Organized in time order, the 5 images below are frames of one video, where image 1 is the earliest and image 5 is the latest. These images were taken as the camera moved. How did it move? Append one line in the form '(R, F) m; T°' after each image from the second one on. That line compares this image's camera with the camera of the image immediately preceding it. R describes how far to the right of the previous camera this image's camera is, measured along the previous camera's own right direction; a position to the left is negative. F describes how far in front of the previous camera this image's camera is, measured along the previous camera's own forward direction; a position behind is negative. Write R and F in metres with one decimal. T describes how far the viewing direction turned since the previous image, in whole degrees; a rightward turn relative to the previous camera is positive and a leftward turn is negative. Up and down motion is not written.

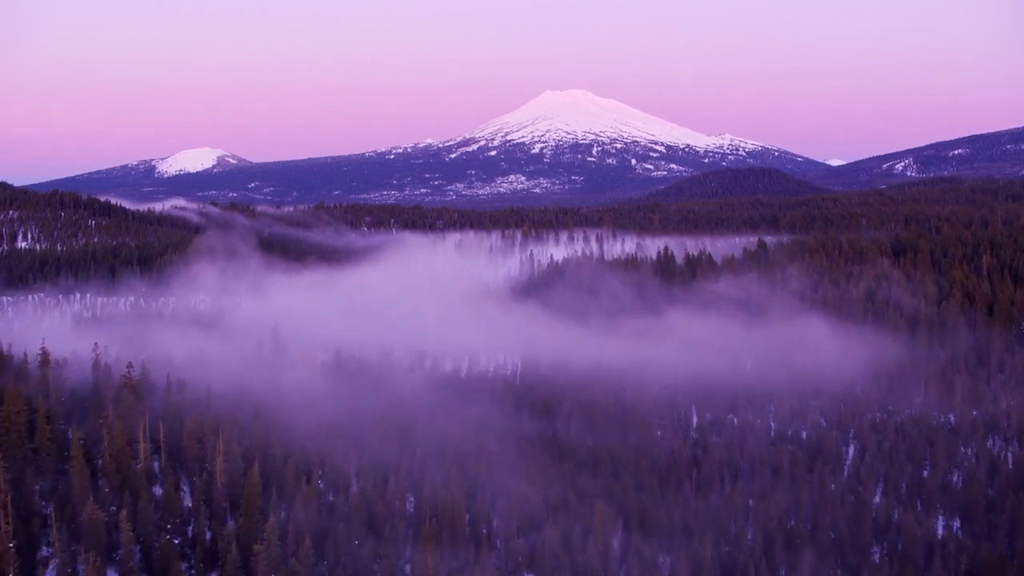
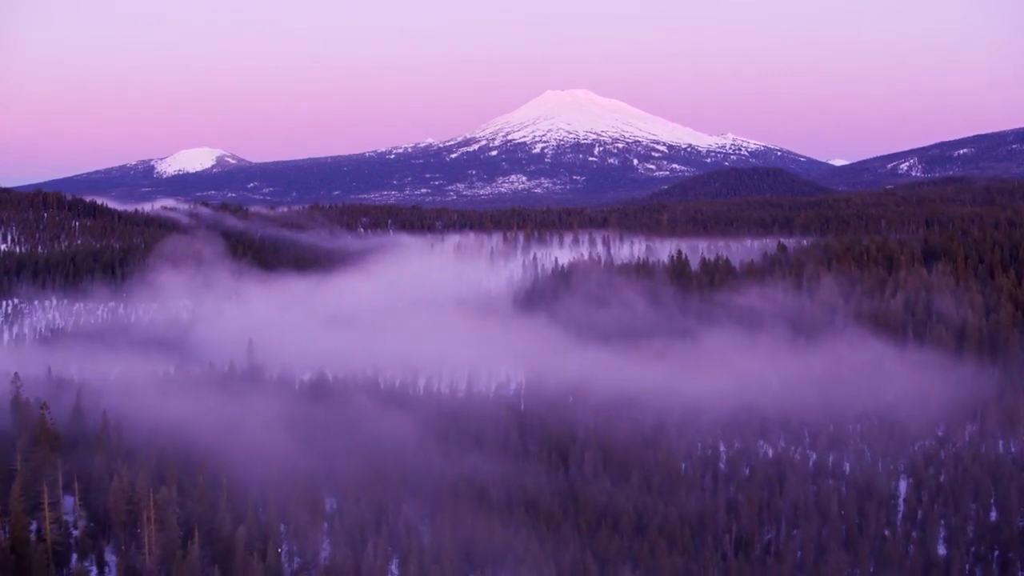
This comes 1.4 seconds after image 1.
(-0.1, +3.3) m; 0°
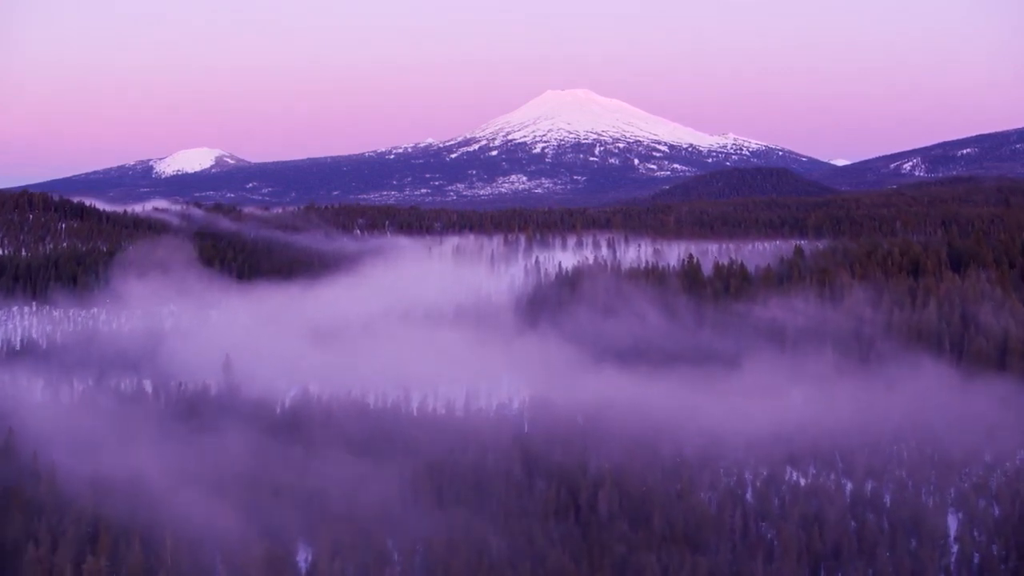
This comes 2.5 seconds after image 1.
(-0.1, +2.5) m; 0°
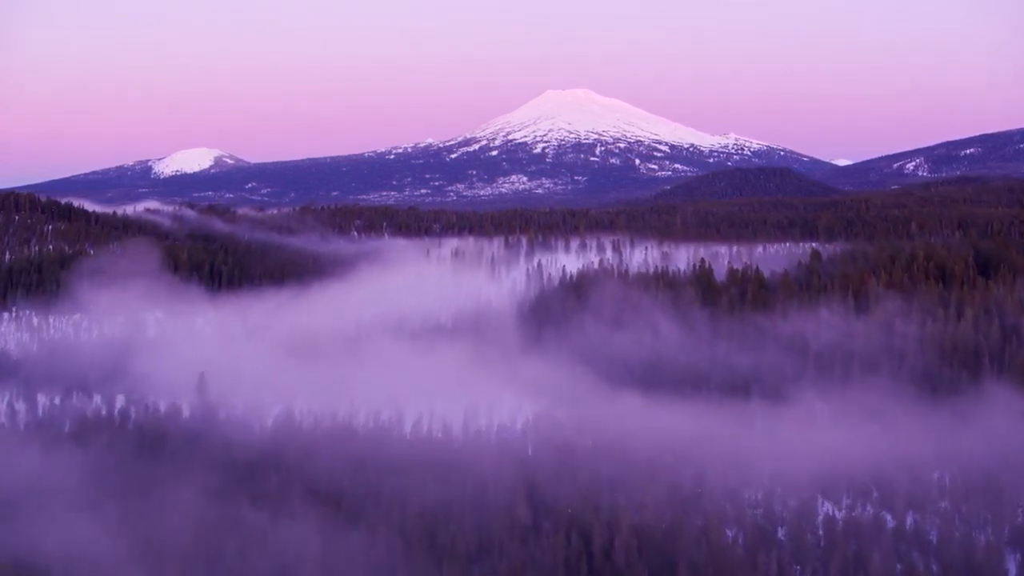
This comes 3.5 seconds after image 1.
(-0.1, +2.3) m; 0°
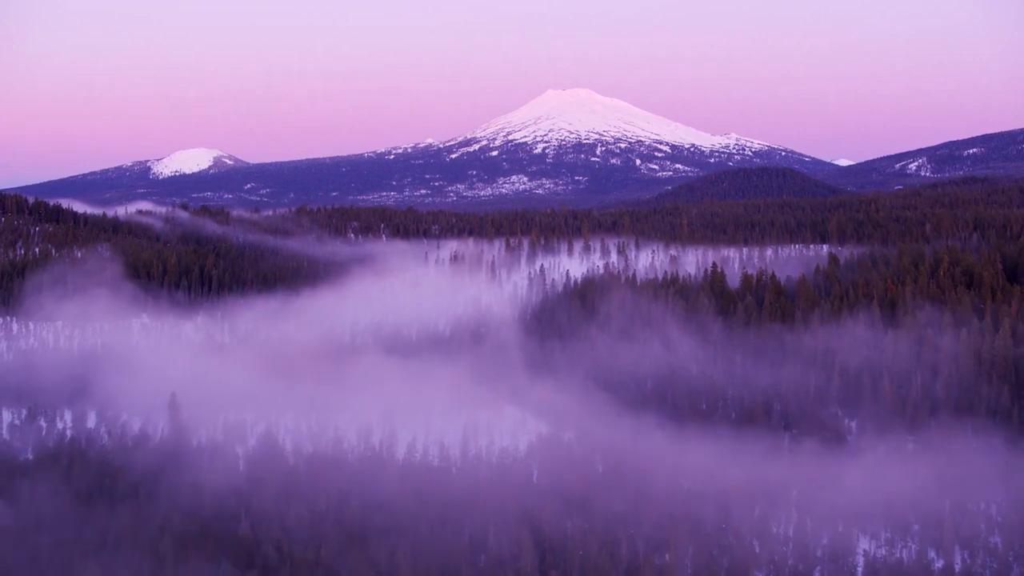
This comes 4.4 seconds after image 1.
(-0.1, +2.1) m; 0°
